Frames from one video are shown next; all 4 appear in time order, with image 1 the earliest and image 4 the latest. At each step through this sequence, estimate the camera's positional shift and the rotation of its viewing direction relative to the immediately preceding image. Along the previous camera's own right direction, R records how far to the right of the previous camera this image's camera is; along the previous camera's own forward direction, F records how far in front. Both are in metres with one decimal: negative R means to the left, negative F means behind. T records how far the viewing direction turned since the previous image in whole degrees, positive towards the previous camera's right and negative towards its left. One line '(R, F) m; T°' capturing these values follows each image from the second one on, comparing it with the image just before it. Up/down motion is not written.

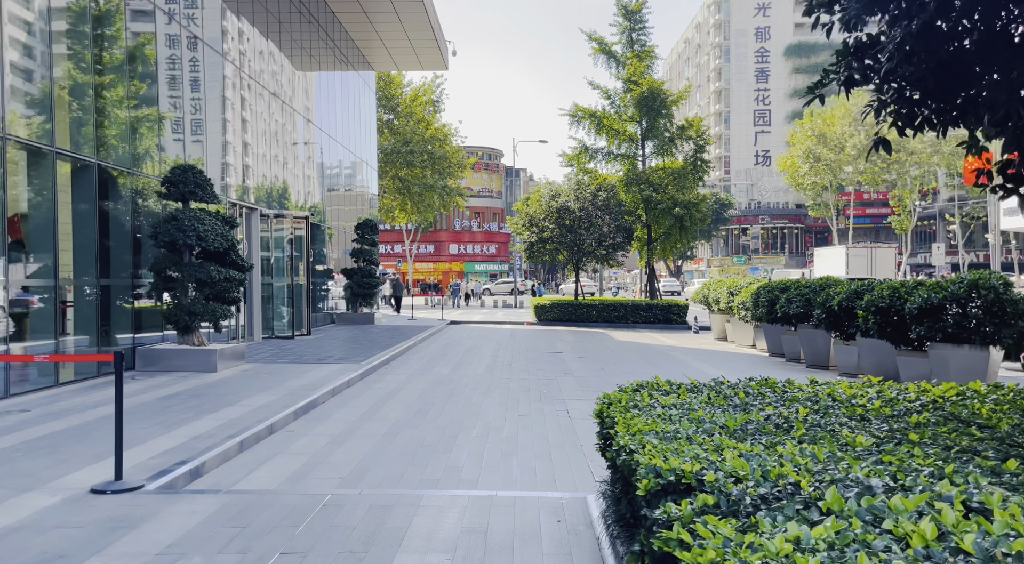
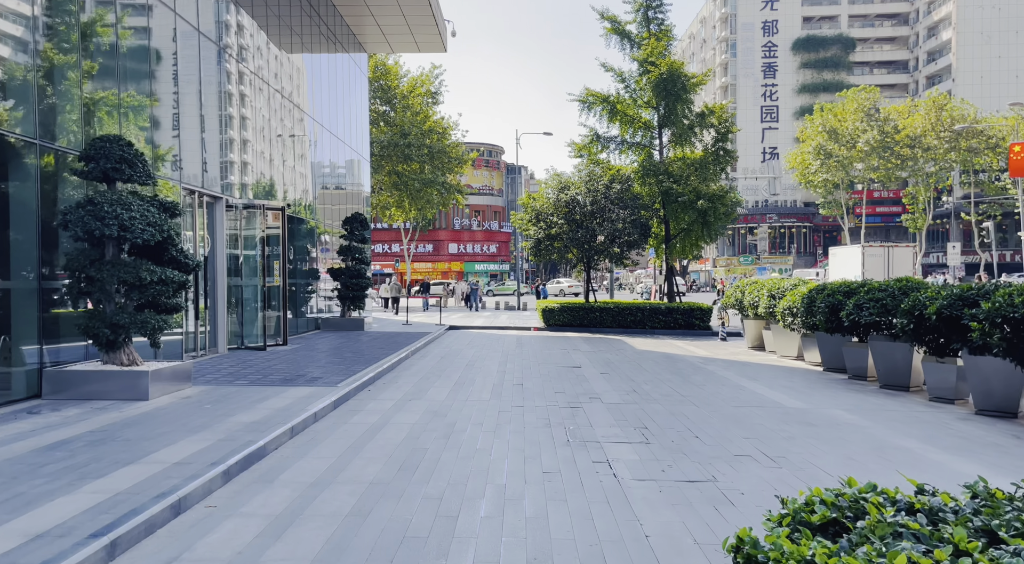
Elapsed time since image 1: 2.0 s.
(-0.2, +2.6) m; 0°
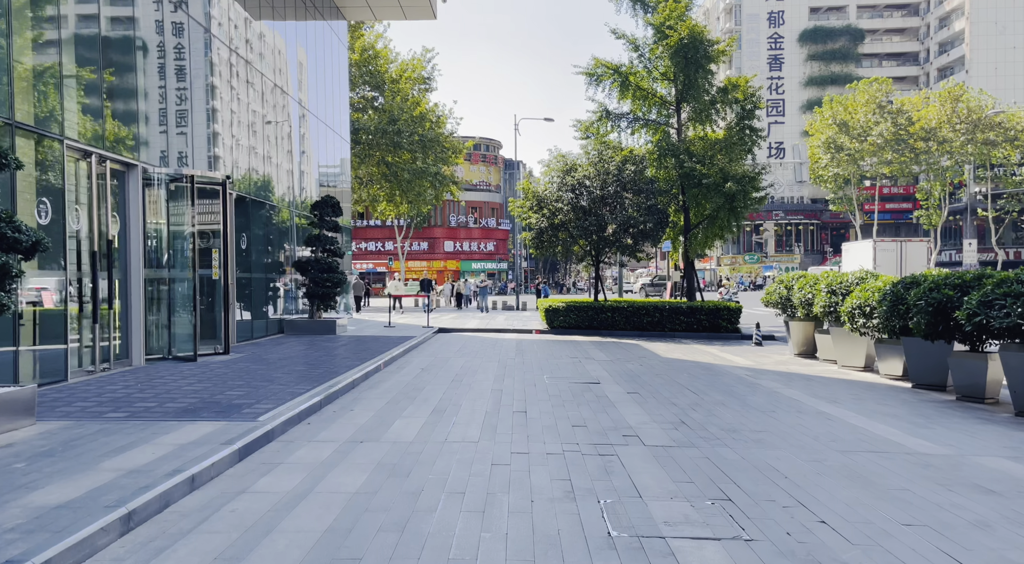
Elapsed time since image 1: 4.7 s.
(0.0, +3.4) m; 0°
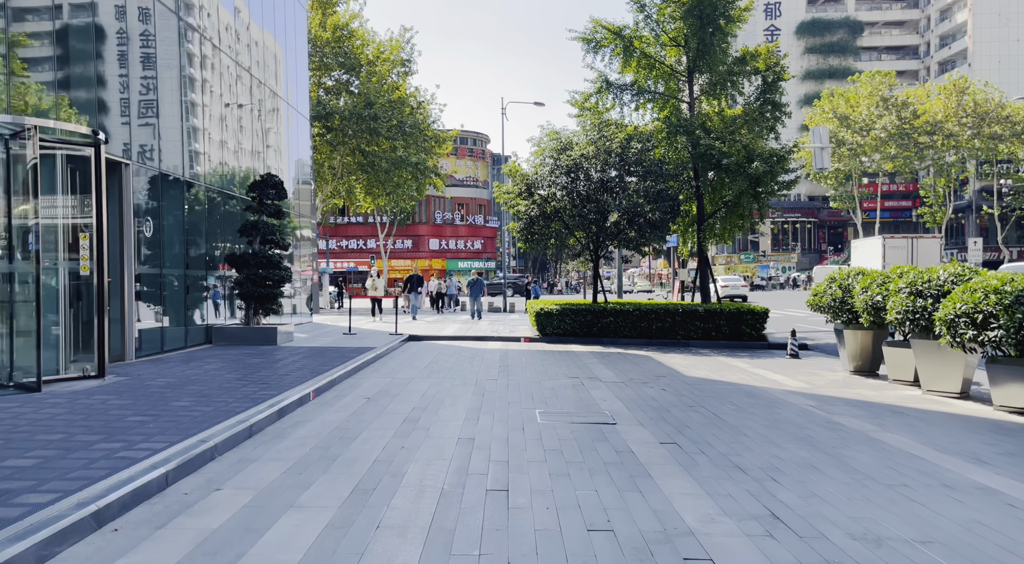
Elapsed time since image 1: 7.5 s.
(+0.1, +3.5) m; +1°
